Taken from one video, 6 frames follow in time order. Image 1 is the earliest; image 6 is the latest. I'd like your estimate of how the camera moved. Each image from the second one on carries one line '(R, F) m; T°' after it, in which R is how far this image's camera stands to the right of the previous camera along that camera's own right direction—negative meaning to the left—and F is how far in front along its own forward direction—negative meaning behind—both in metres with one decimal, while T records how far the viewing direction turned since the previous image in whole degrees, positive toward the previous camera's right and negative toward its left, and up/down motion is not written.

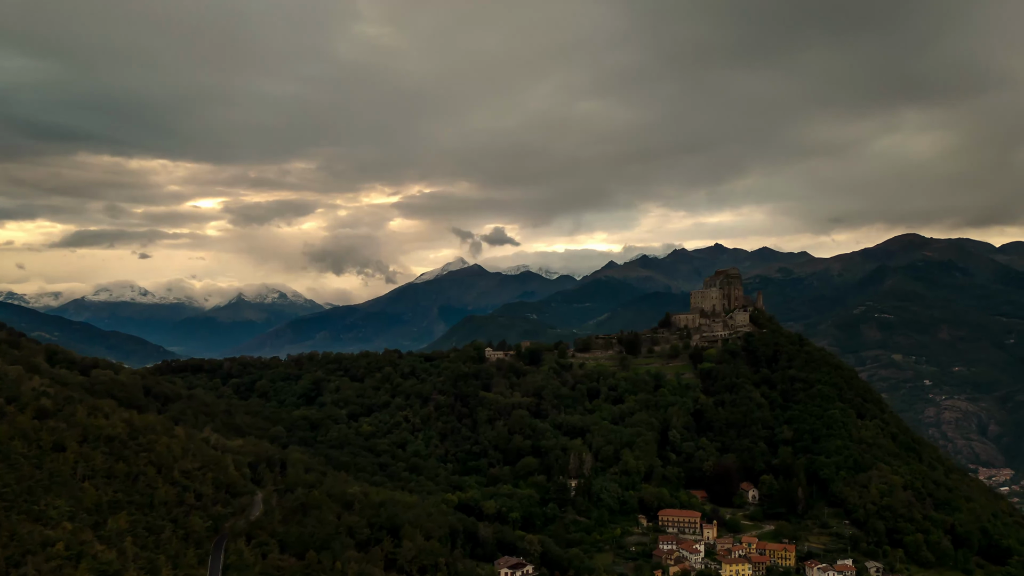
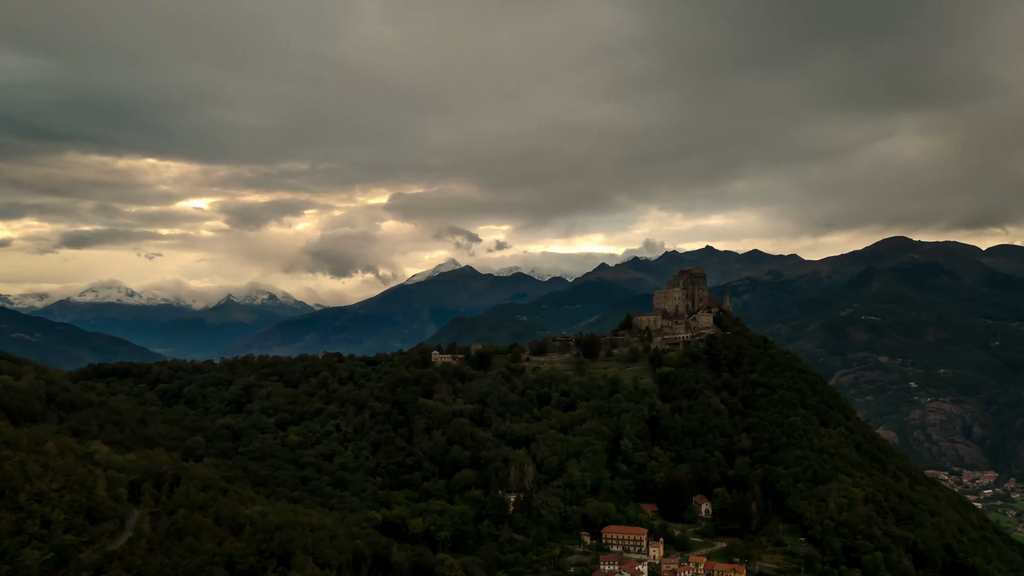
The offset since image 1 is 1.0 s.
(+8.6, +8.2) m; +1°
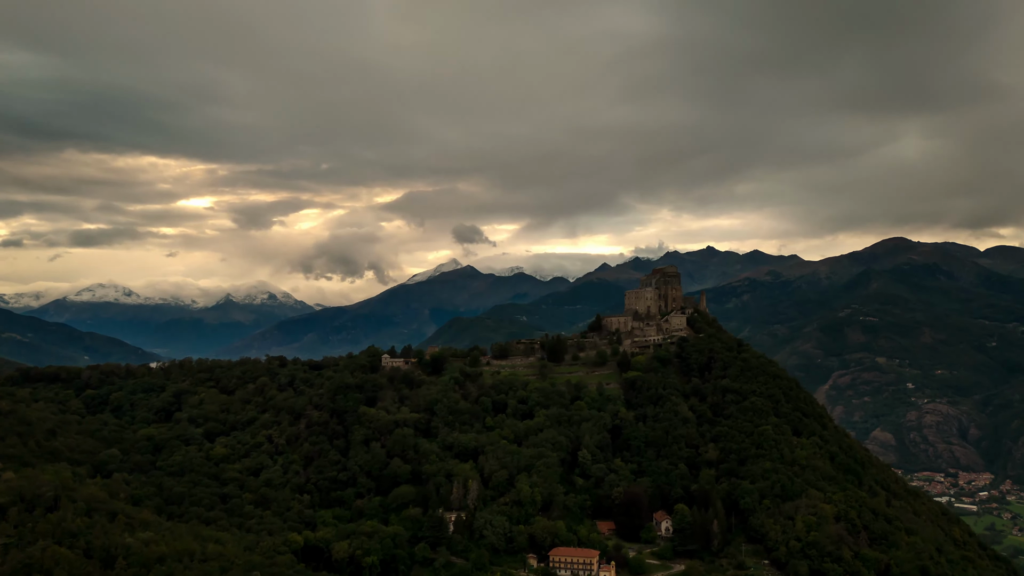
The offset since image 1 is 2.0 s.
(+8.0, +9.2) m; 0°
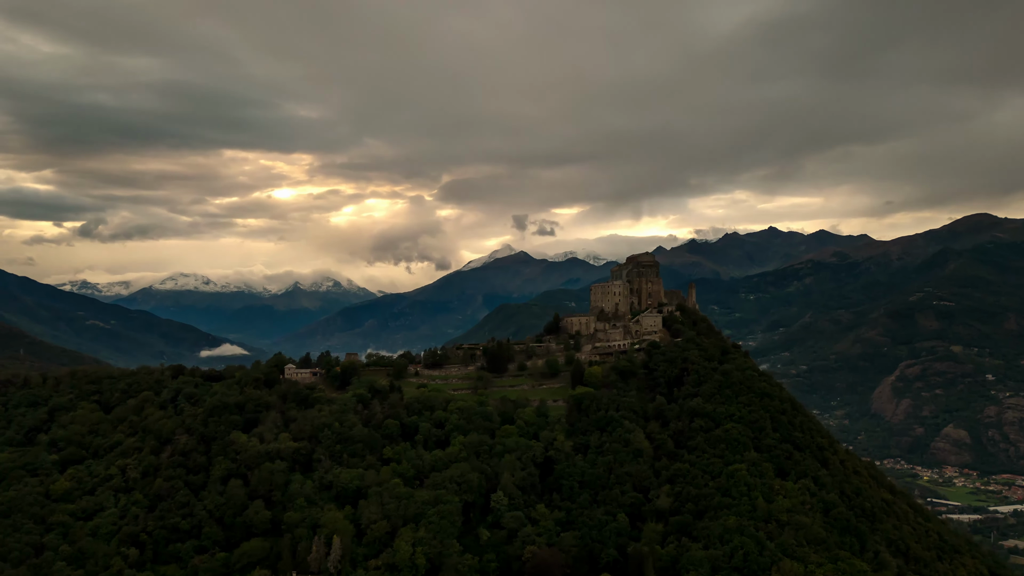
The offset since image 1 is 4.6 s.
(+20.5, +23.4) m; -5°
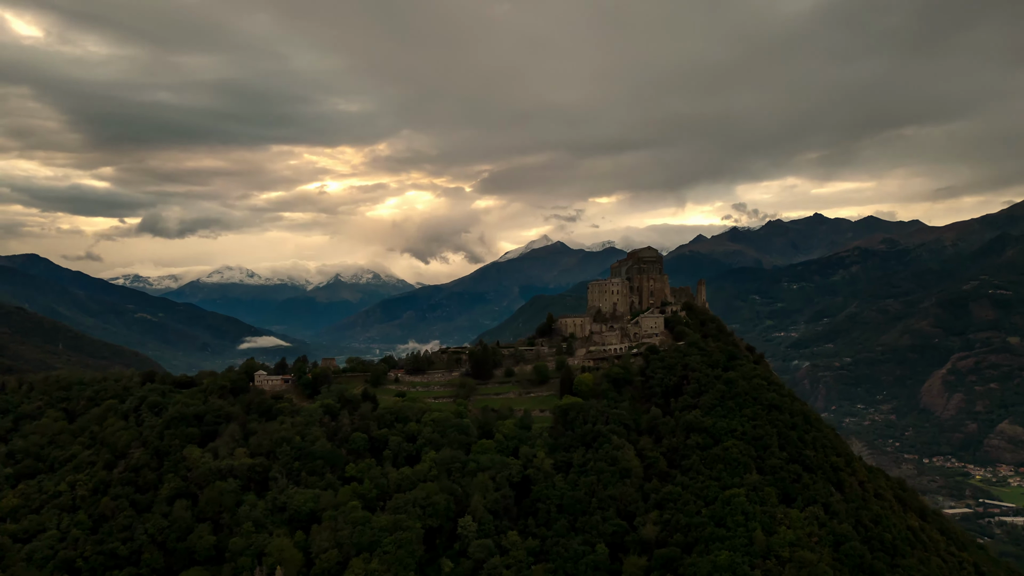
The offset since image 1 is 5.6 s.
(+8.0, +9.0) m; -3°
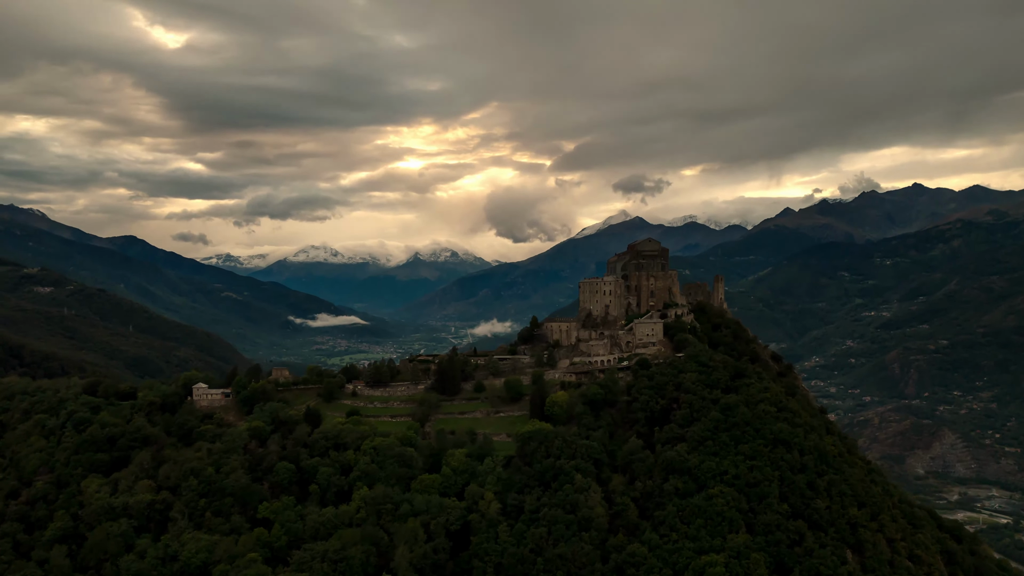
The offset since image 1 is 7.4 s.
(+13.5, +16.5) m; -7°
